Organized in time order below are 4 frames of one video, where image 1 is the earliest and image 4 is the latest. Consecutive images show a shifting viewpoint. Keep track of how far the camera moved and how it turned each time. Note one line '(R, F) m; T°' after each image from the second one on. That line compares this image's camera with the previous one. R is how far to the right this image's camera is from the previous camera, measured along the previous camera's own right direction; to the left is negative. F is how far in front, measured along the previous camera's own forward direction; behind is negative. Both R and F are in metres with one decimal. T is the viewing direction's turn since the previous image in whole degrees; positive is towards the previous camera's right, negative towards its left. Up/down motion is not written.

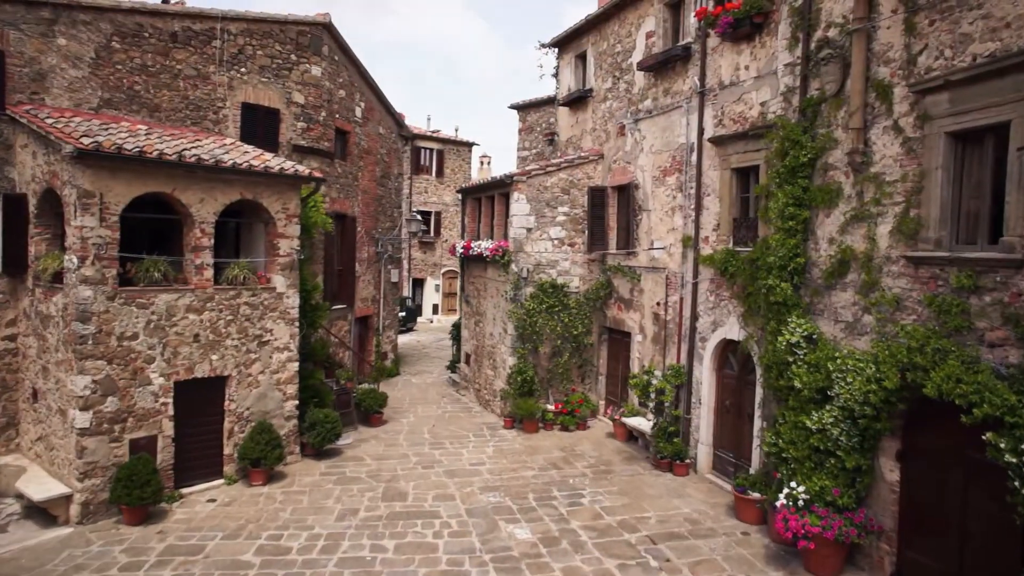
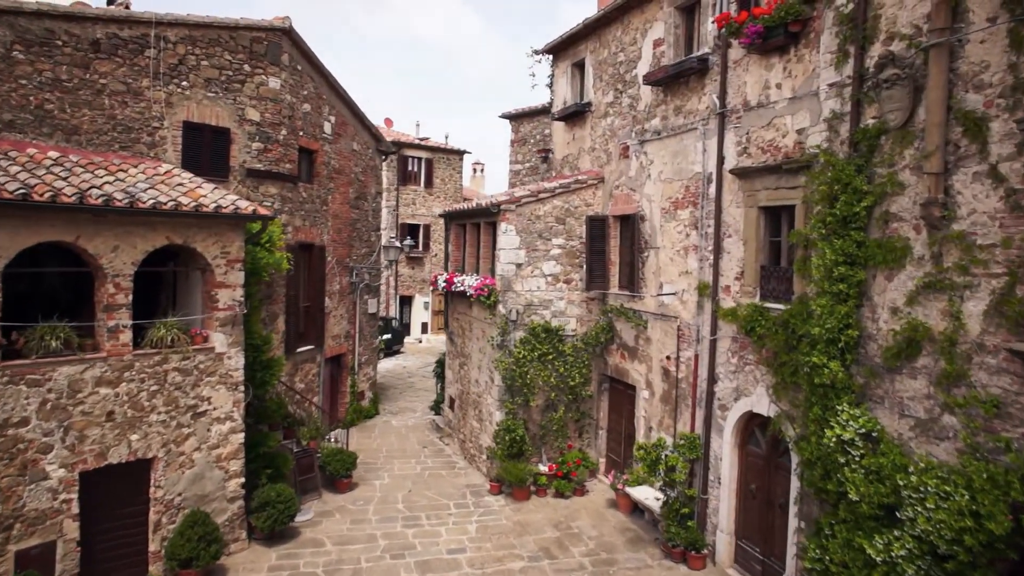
(+0.1, +1.4) m; 0°
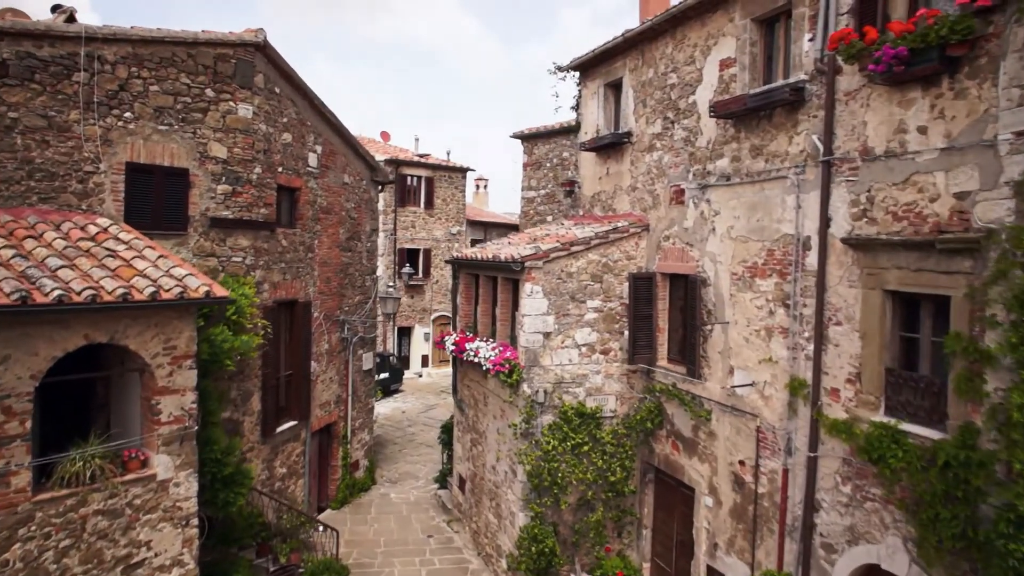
(-0.2, +1.8) m; 0°
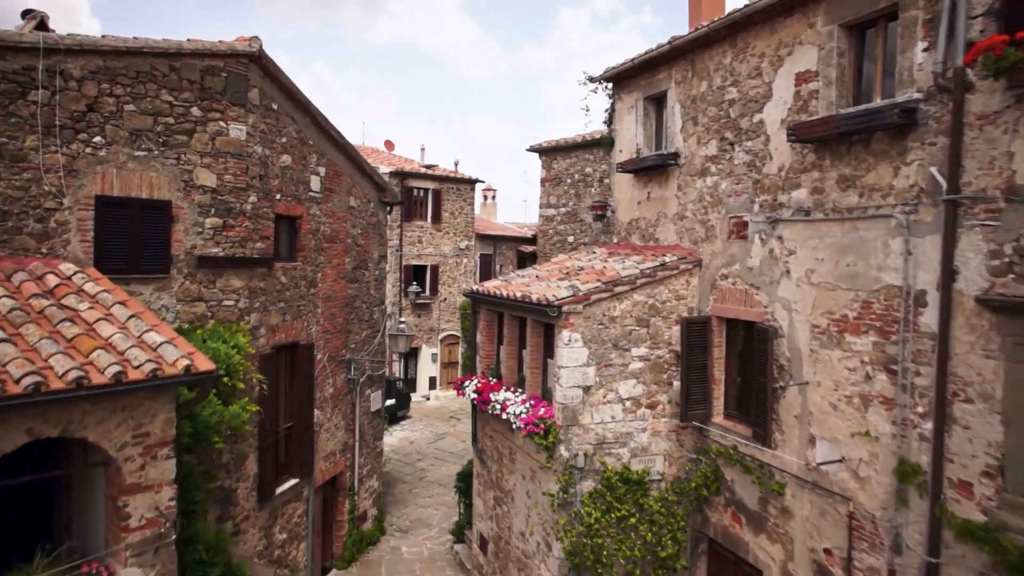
(-0.2, +1.1) m; 0°
